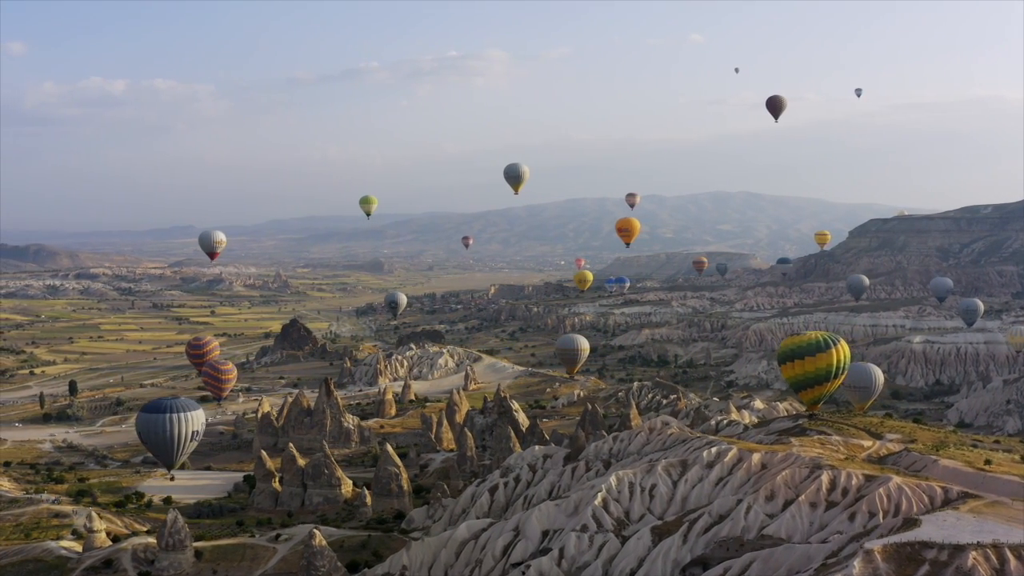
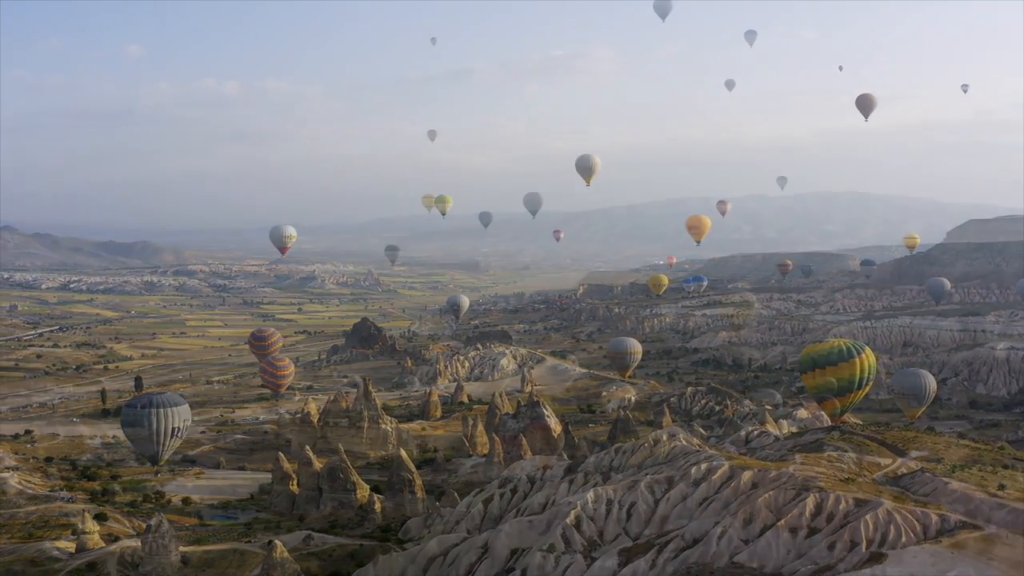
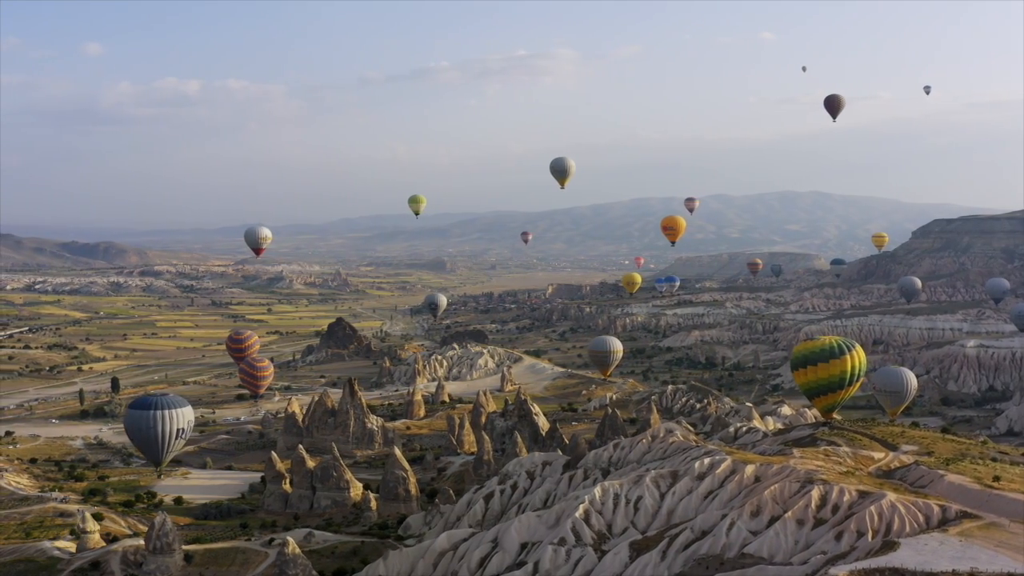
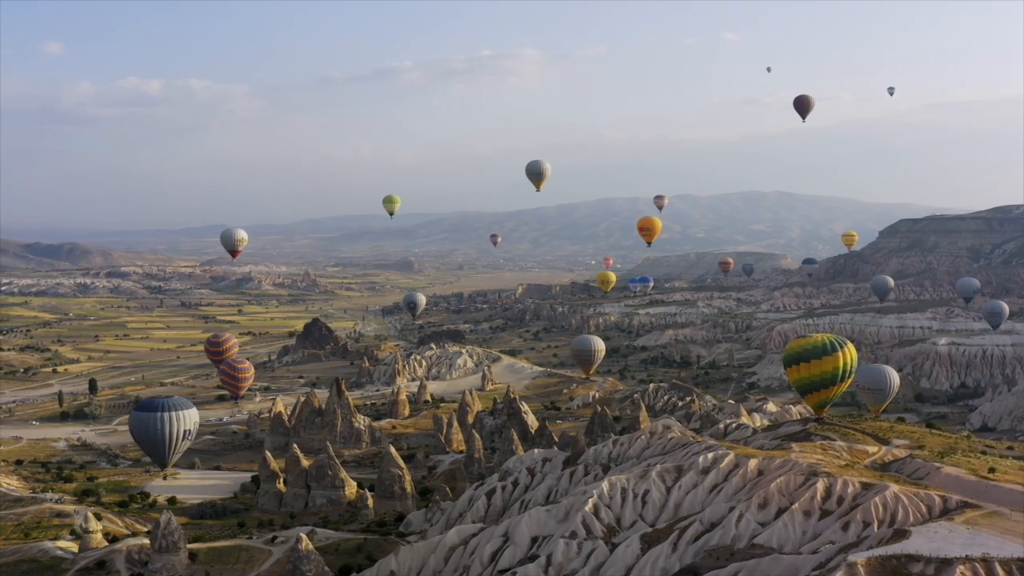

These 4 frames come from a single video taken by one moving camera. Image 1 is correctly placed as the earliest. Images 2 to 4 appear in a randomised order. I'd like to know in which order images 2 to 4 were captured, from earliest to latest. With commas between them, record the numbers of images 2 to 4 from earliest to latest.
4, 3, 2
